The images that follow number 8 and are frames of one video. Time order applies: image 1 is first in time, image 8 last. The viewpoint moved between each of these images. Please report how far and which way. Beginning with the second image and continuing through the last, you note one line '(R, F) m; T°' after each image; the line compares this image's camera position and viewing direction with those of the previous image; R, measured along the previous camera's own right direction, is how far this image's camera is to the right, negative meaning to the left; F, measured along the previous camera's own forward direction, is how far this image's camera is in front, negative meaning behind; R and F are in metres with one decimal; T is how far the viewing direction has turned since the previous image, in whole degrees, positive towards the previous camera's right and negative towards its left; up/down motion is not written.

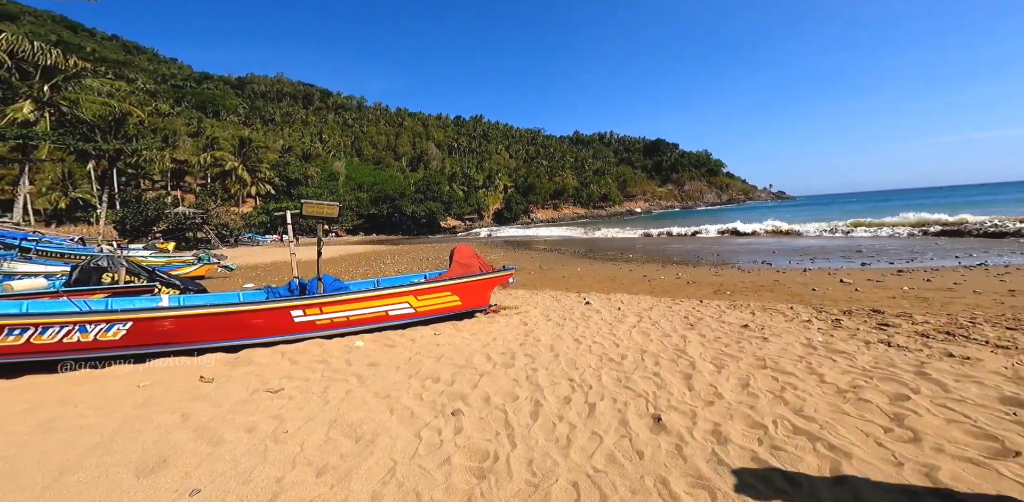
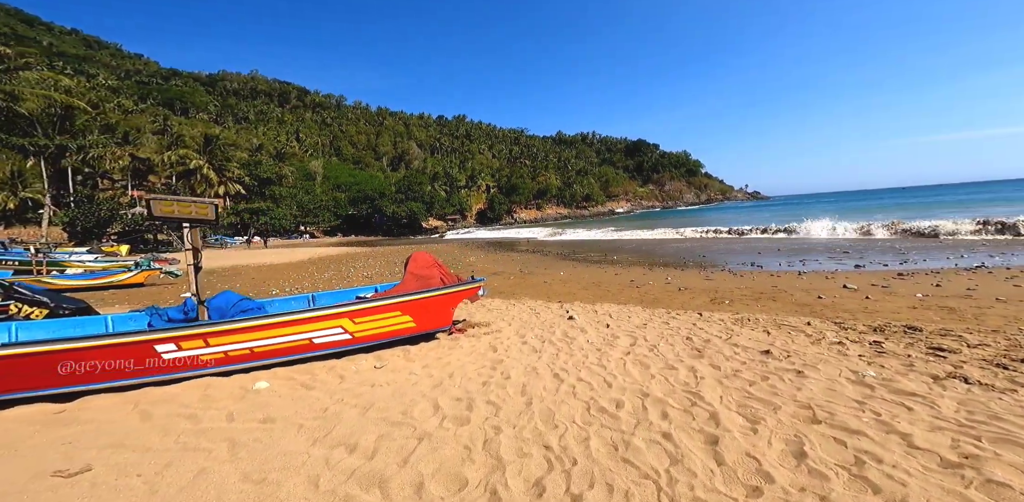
(+0.2, +1.3) m; +3°
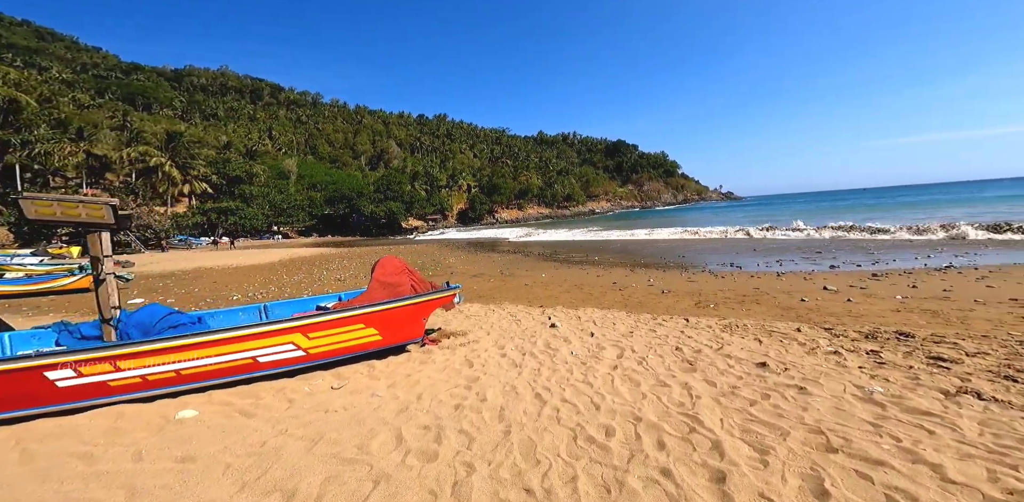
(0.0, +0.5) m; +3°
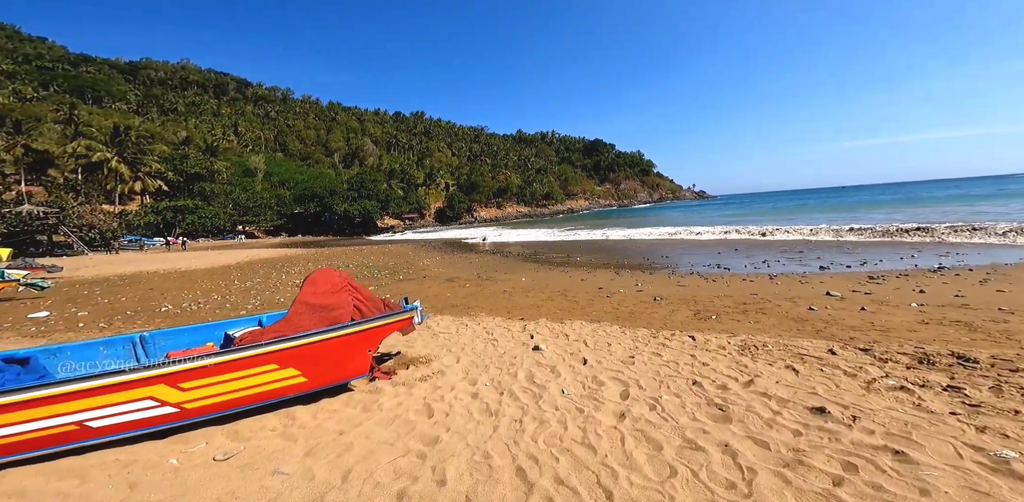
(0.0, +1.3) m; +3°
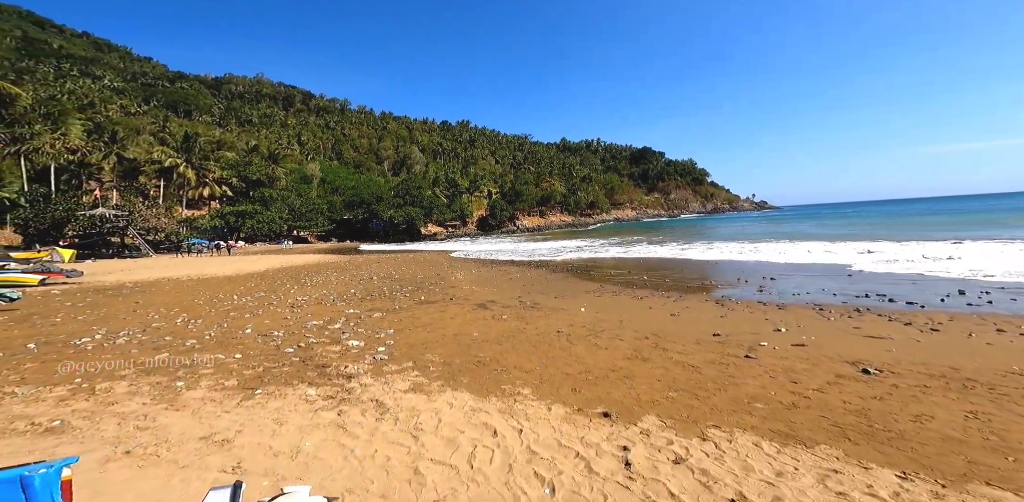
(-0.3, +4.3) m; -7°
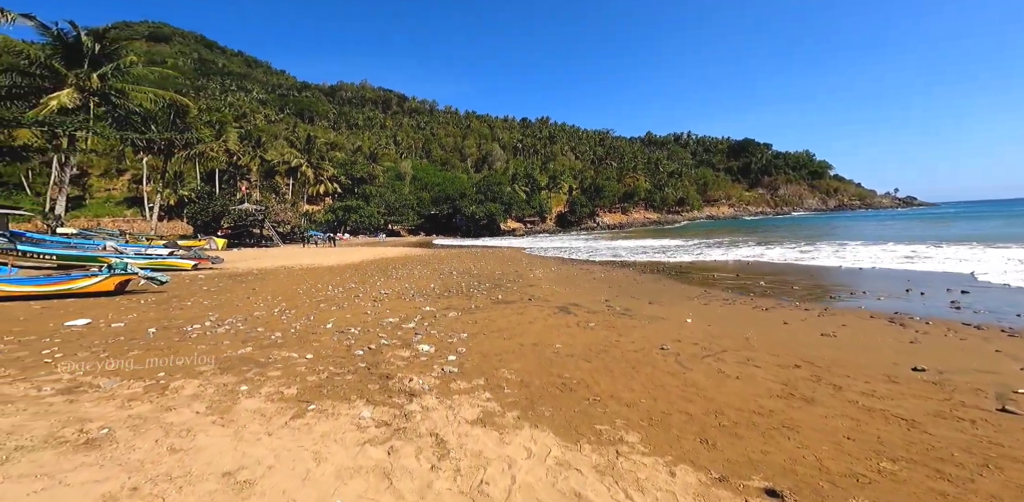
(-0.2, +1.2) m; -12°
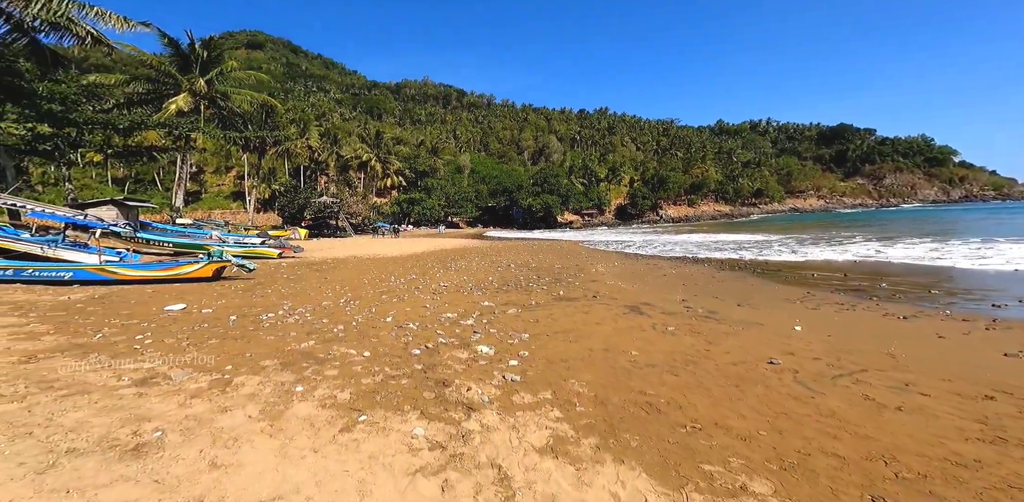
(-0.2, +0.7) m; -8°
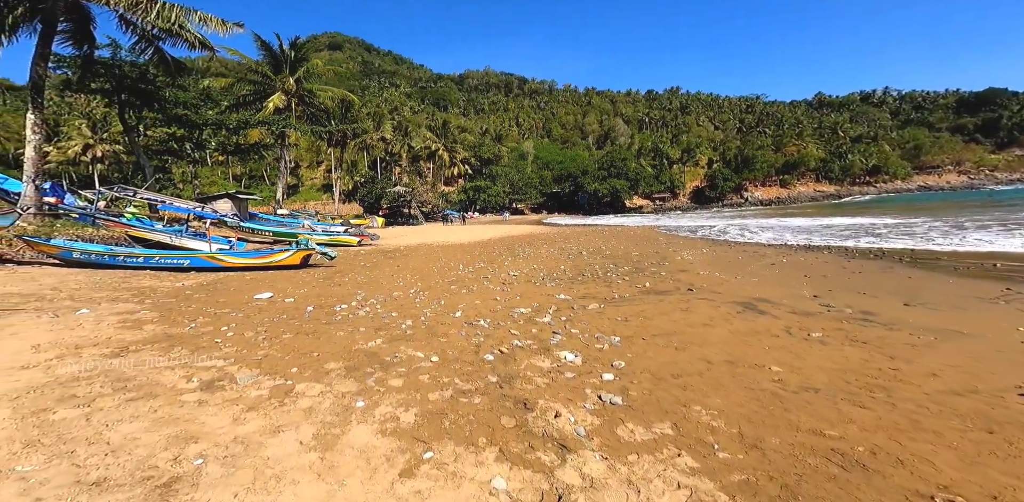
(-0.3, +1.0) m; -9°
